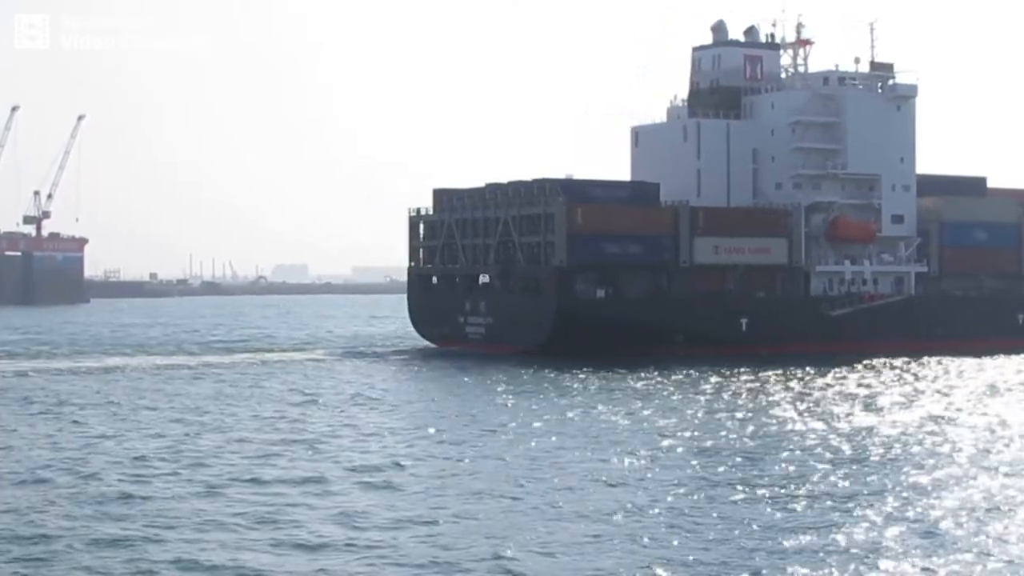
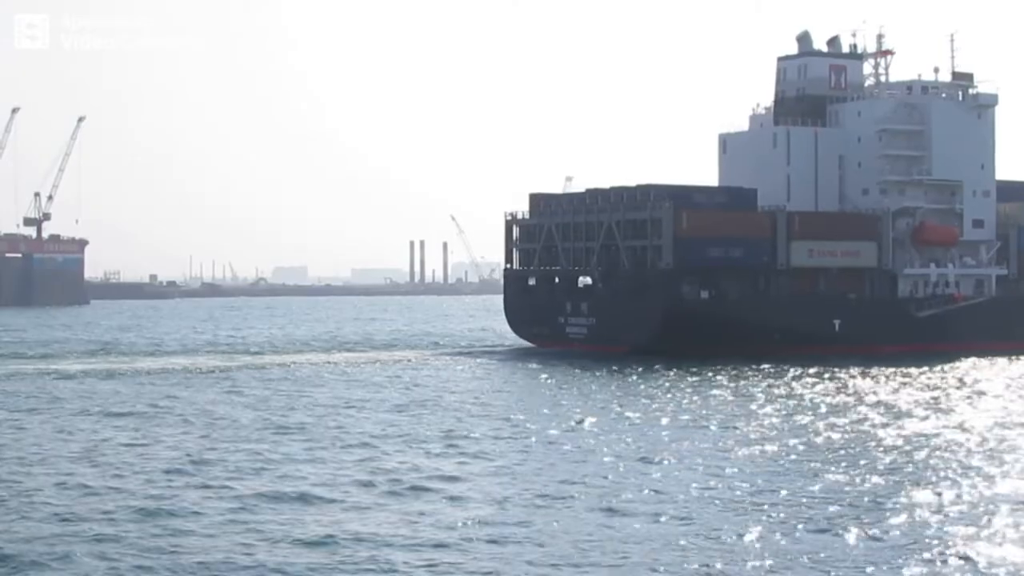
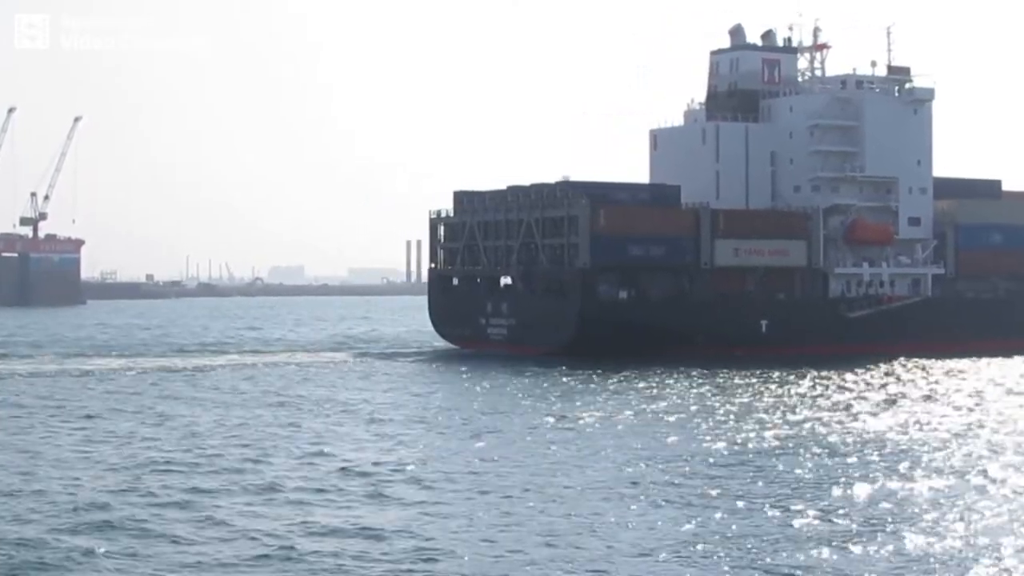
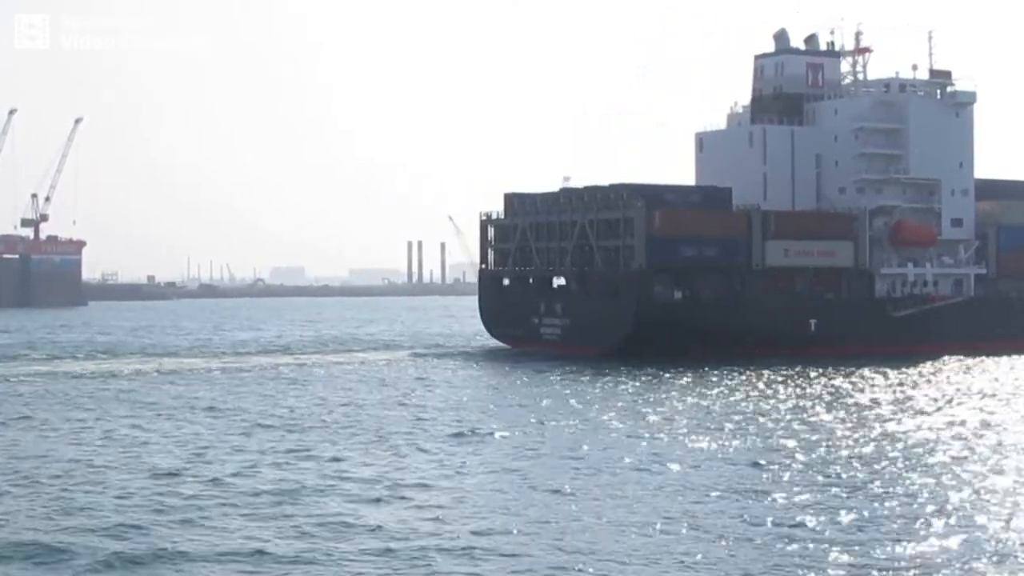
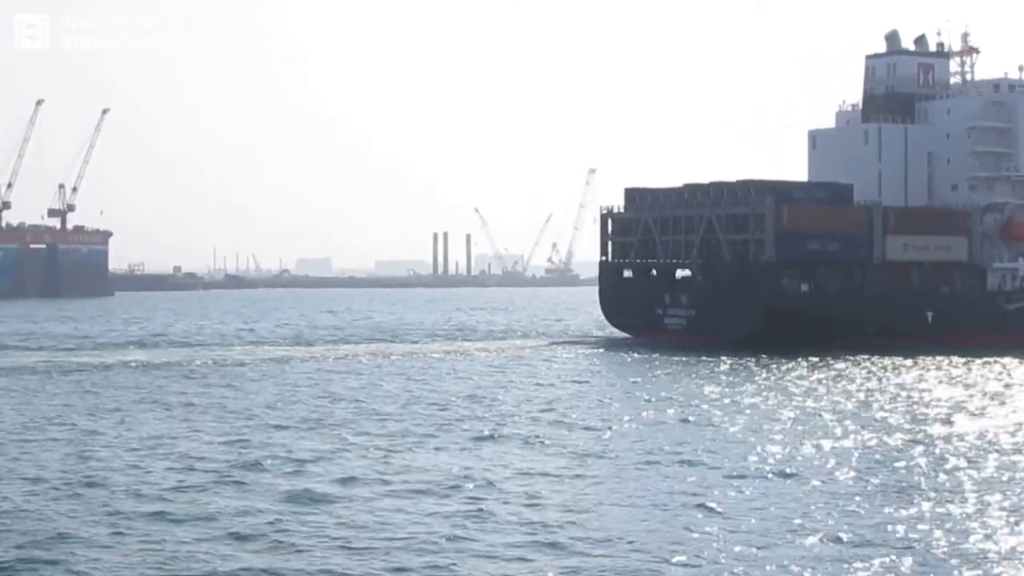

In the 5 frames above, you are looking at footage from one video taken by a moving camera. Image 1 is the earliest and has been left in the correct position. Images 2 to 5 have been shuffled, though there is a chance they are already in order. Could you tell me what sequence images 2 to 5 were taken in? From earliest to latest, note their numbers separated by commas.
3, 4, 2, 5
